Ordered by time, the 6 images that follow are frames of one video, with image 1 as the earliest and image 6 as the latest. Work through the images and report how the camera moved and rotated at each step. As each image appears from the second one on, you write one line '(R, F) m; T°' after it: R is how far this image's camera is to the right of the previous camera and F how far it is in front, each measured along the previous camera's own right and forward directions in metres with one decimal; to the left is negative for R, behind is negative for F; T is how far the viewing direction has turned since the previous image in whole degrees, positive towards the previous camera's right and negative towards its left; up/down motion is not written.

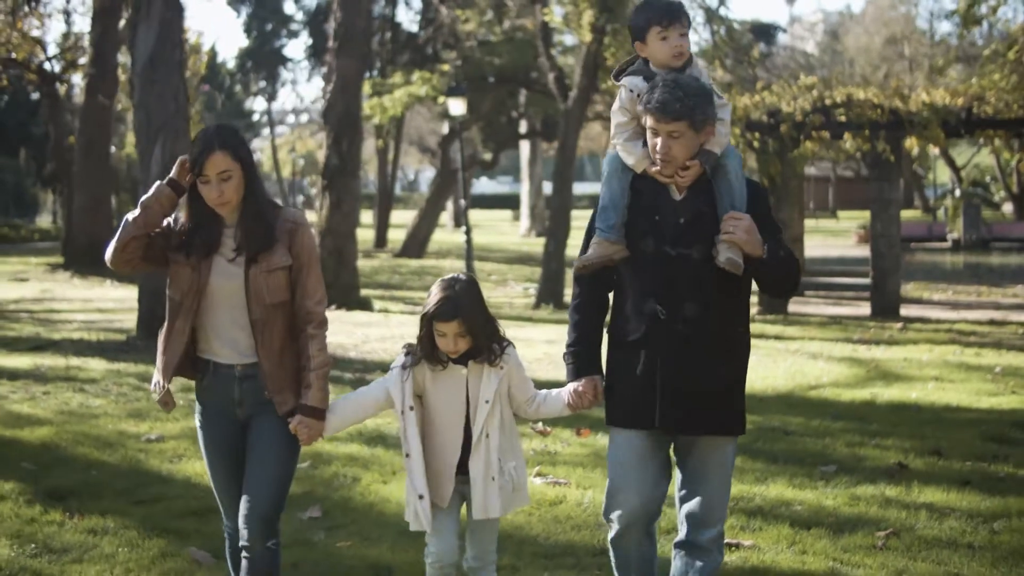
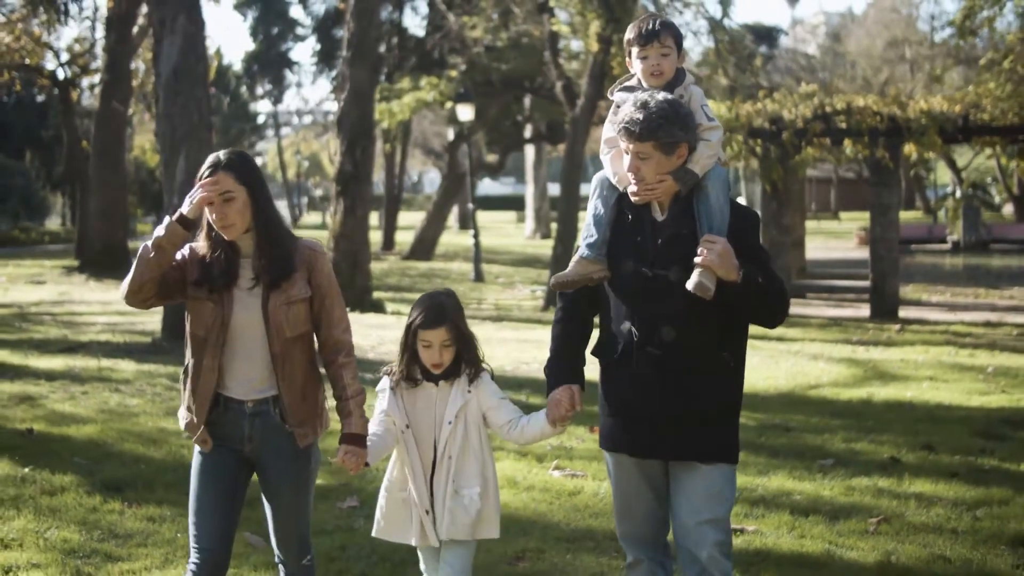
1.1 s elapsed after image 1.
(-0.1, -0.6) m; 0°
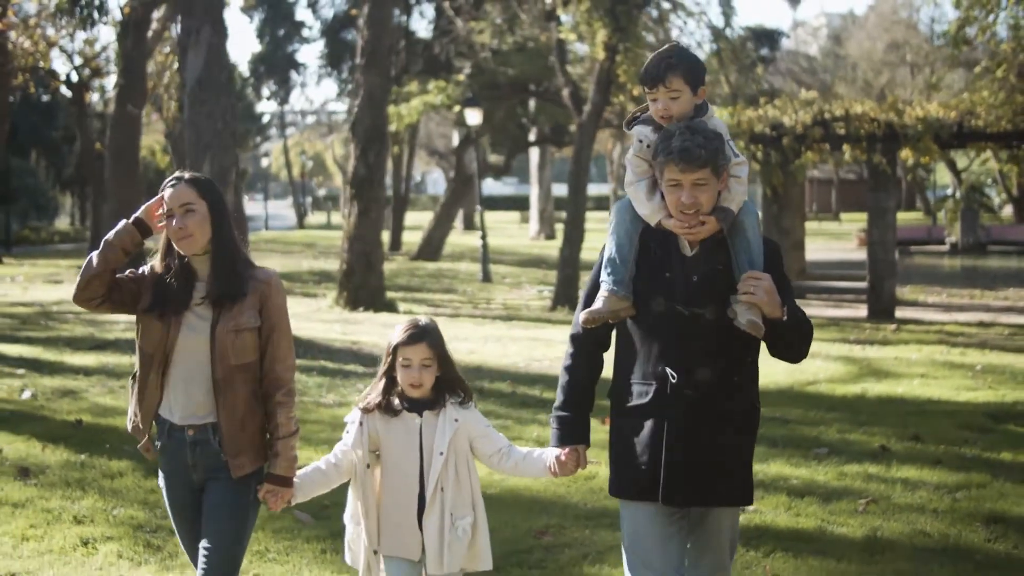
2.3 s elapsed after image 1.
(-0.1, -0.7) m; 0°
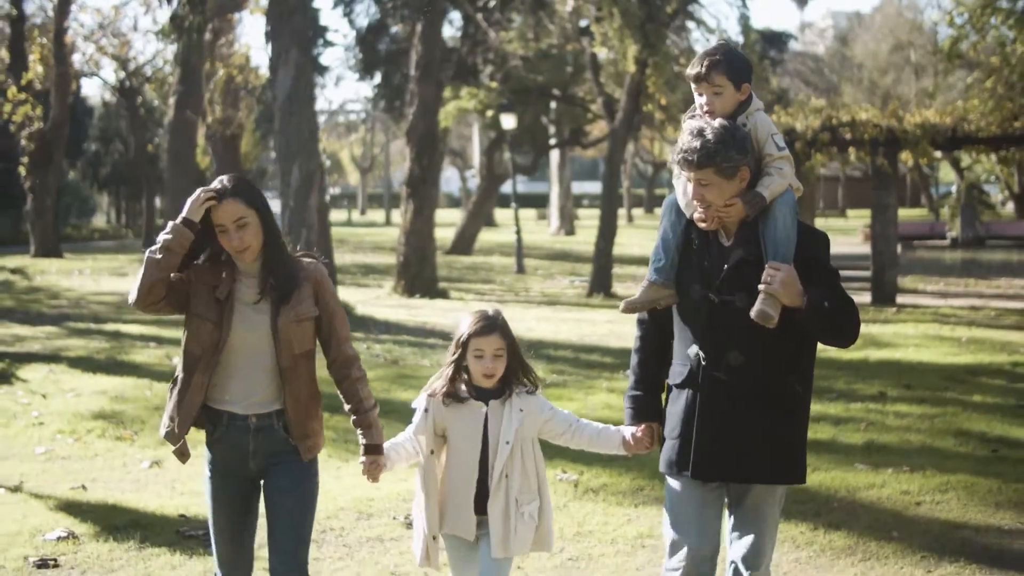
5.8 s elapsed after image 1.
(-0.6, -2.7) m; 0°
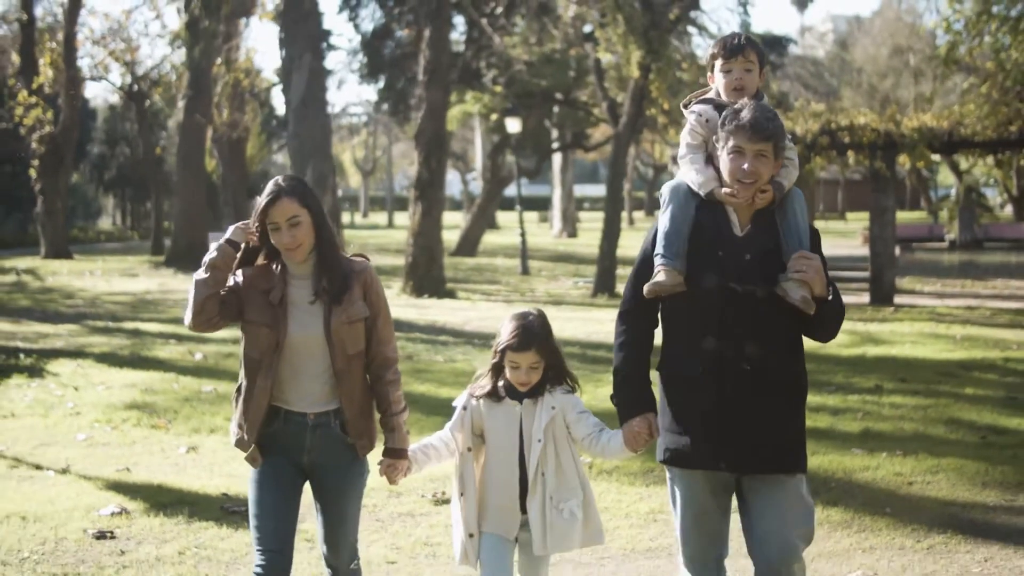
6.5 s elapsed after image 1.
(-0.1, -0.6) m; 0°
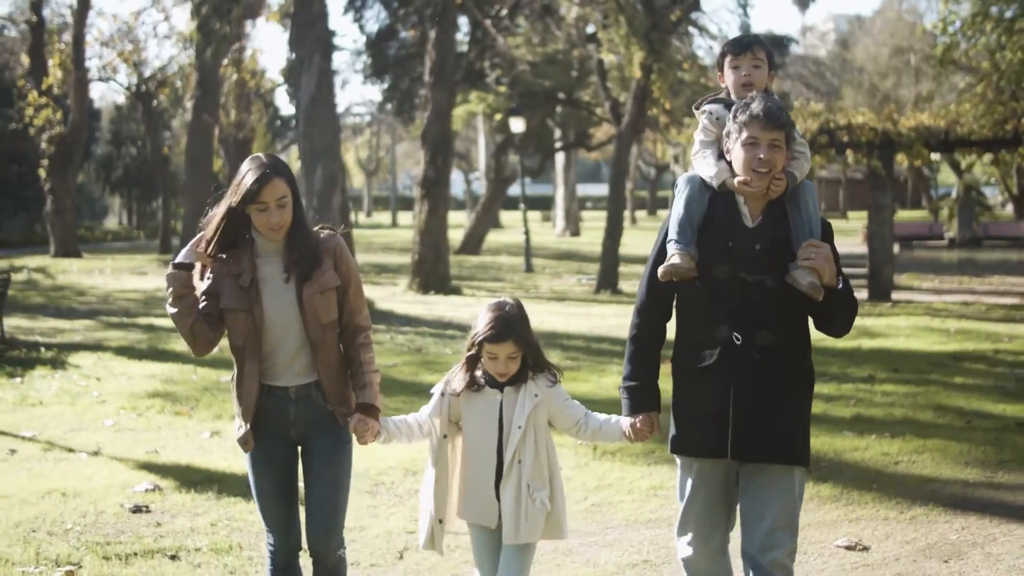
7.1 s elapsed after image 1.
(0.0, -0.5) m; 0°
